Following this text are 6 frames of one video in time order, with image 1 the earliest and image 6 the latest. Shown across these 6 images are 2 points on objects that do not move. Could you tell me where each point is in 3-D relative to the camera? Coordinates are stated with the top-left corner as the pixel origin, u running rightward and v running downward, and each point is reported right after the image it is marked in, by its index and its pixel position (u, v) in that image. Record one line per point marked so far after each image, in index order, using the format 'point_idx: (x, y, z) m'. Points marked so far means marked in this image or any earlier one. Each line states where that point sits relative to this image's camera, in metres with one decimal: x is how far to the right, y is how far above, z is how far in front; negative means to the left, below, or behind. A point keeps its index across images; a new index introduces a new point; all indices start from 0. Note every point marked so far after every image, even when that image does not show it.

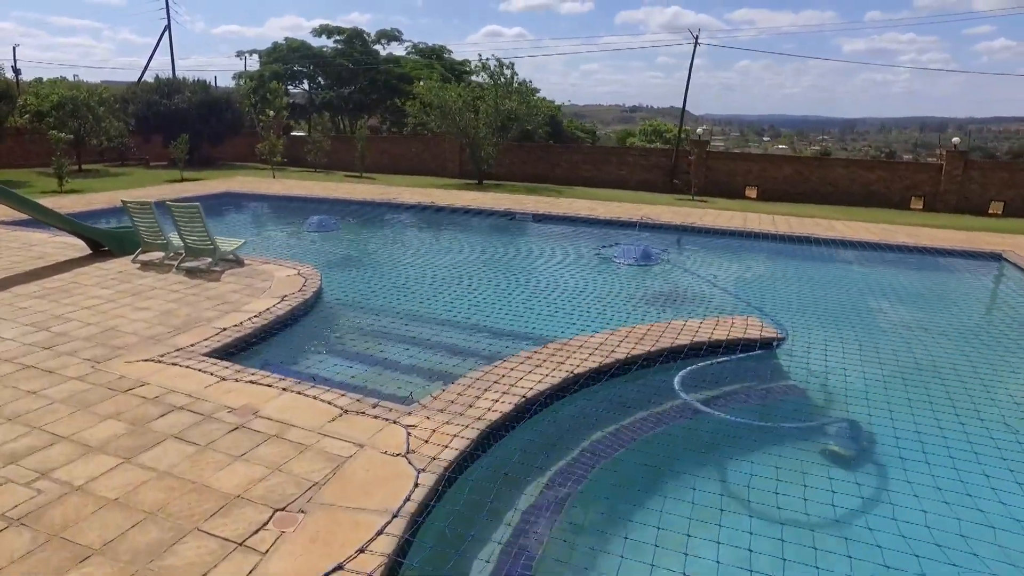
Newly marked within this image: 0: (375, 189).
0: (-3.7, +2.5, +16.3) m
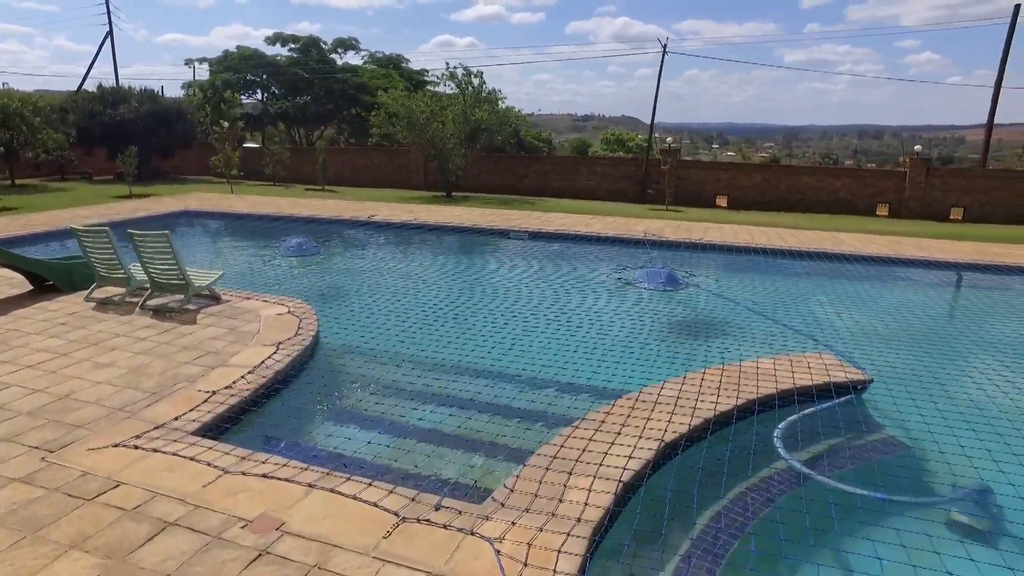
0: (-4.0, +2.0, +15.1) m
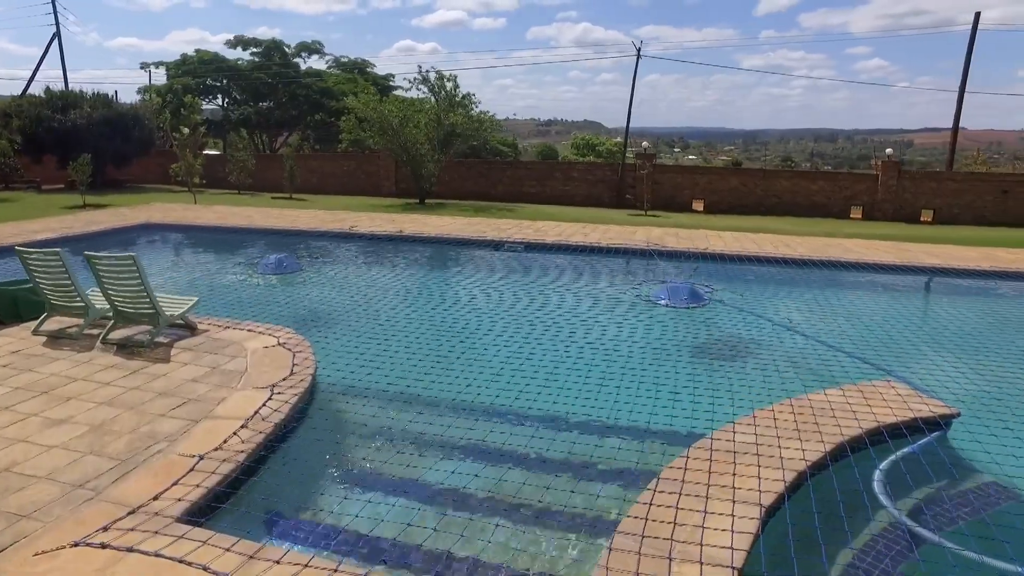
0: (-4.3, +1.6, +14.2) m
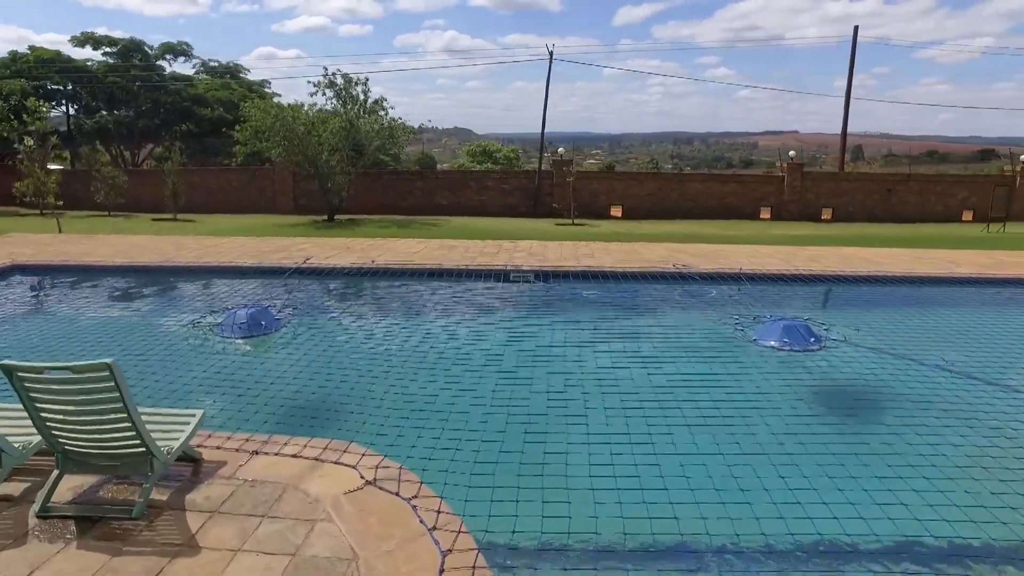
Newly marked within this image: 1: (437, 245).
0: (-4.8, +0.8, +11.5) m
1: (-1.2, +0.8, +11.2) m
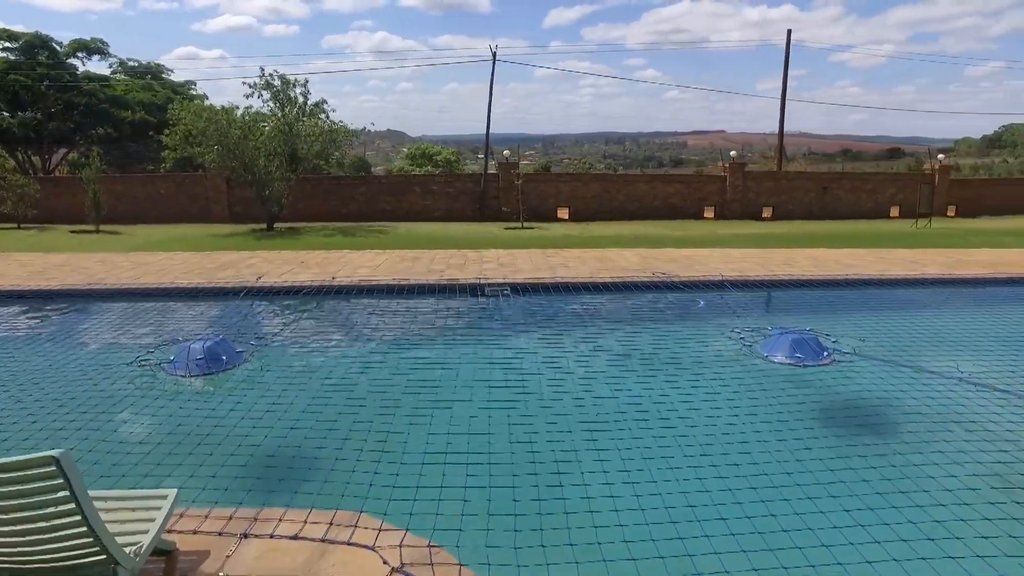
0: (-5.4, +0.5, +10.5) m
1: (-1.8, +0.5, +10.6) m
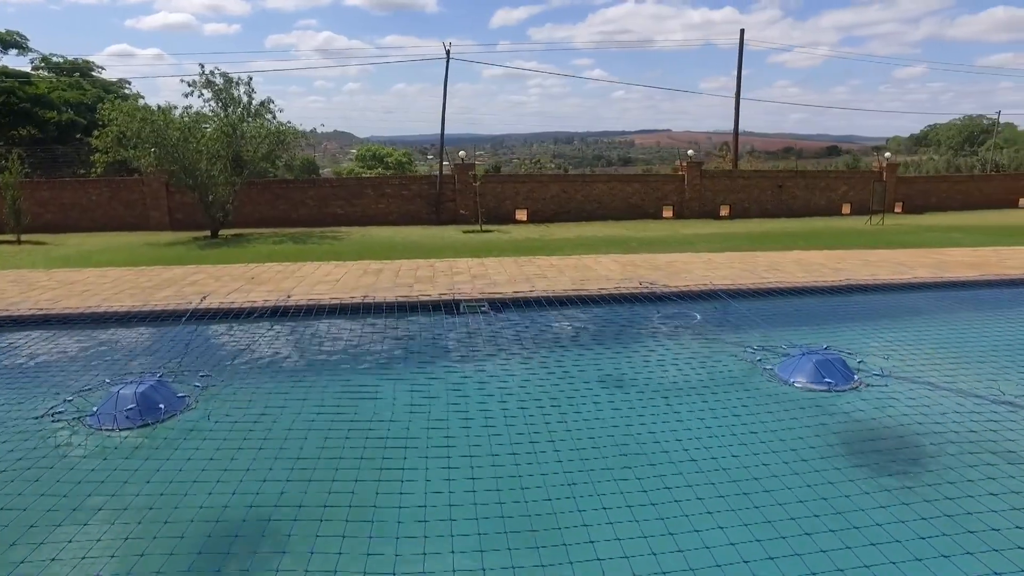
0: (-5.8, +0.2, +9.3) m
1: (-2.2, +0.3, +9.6) m
